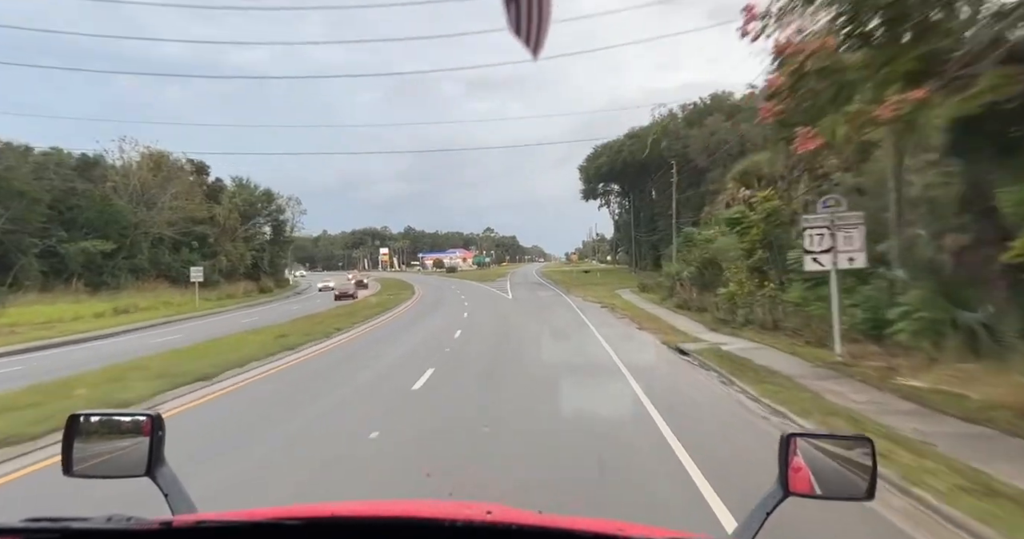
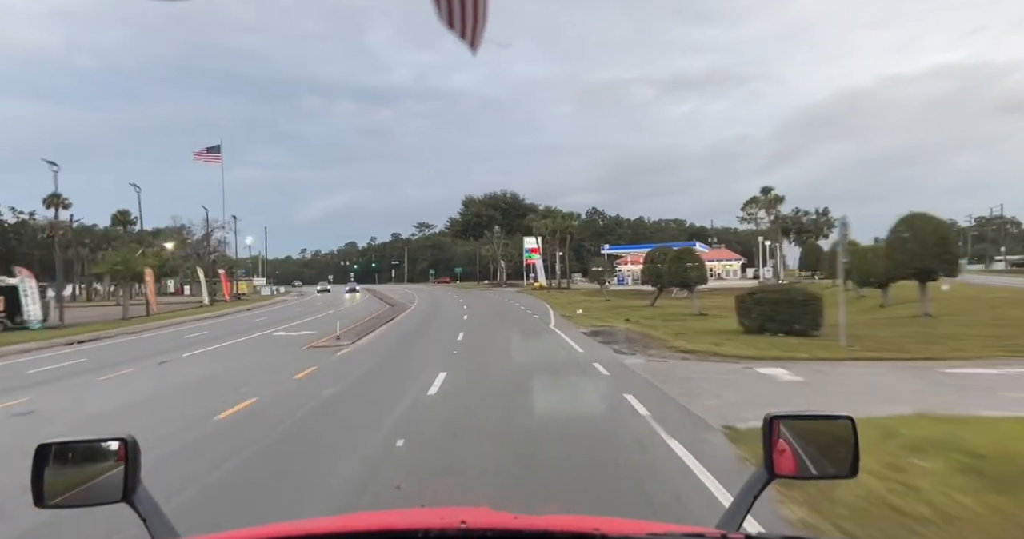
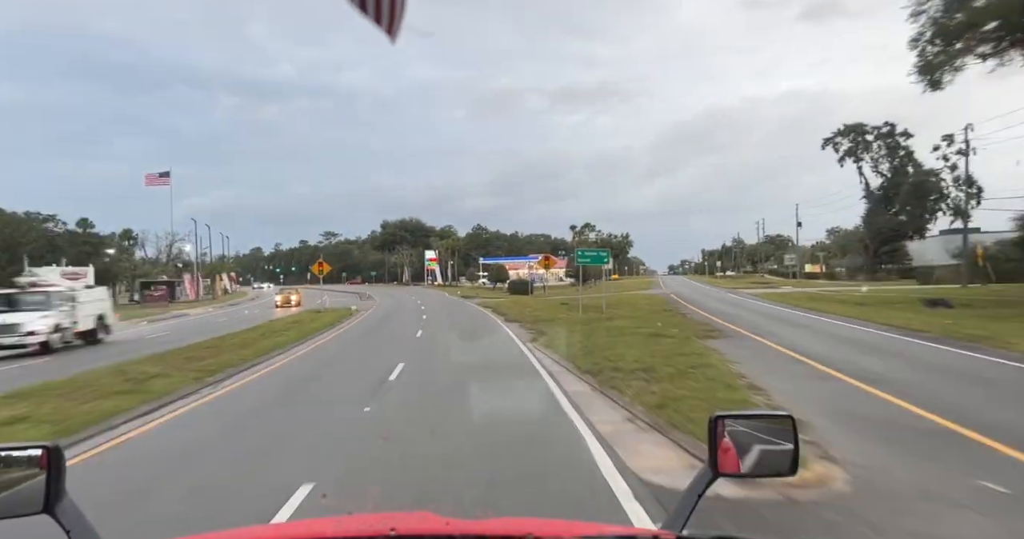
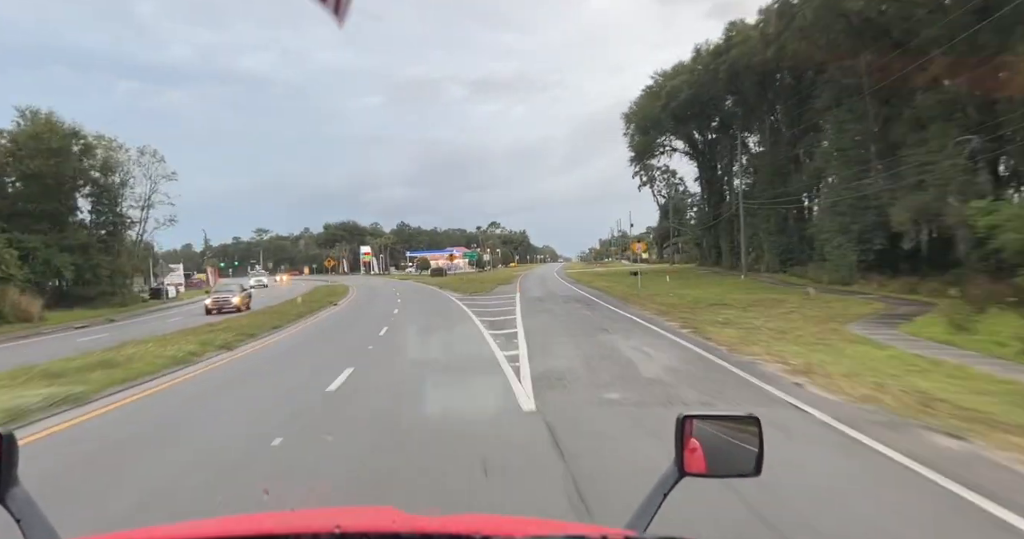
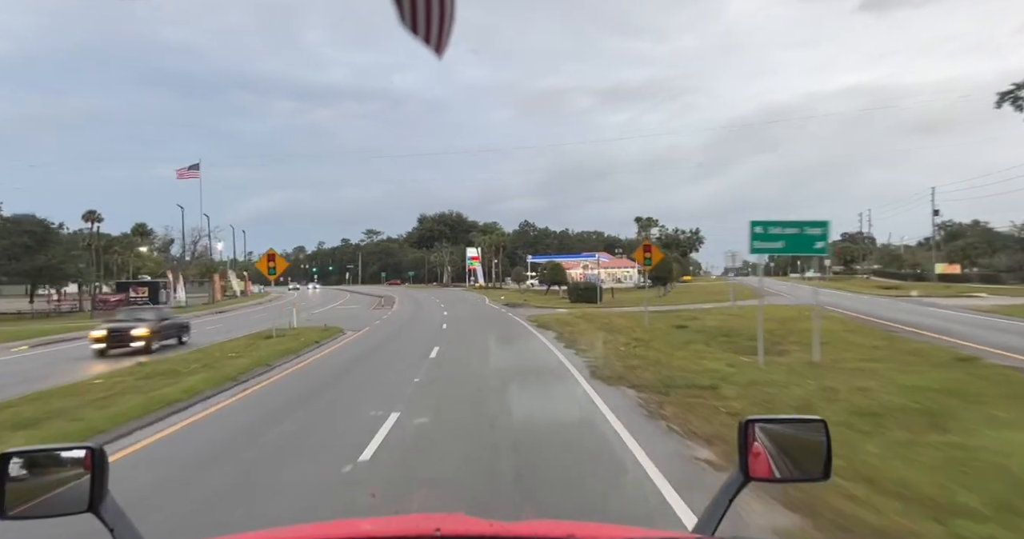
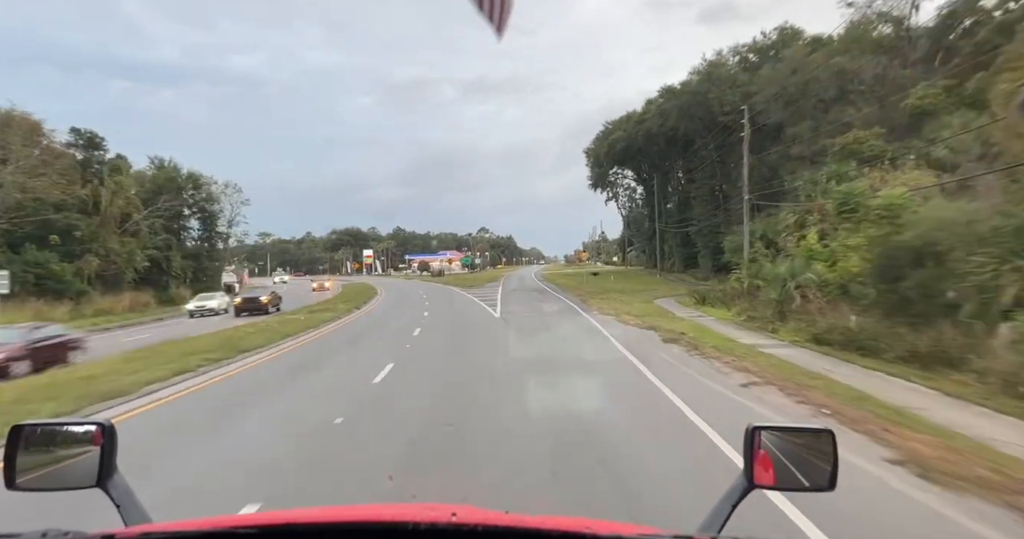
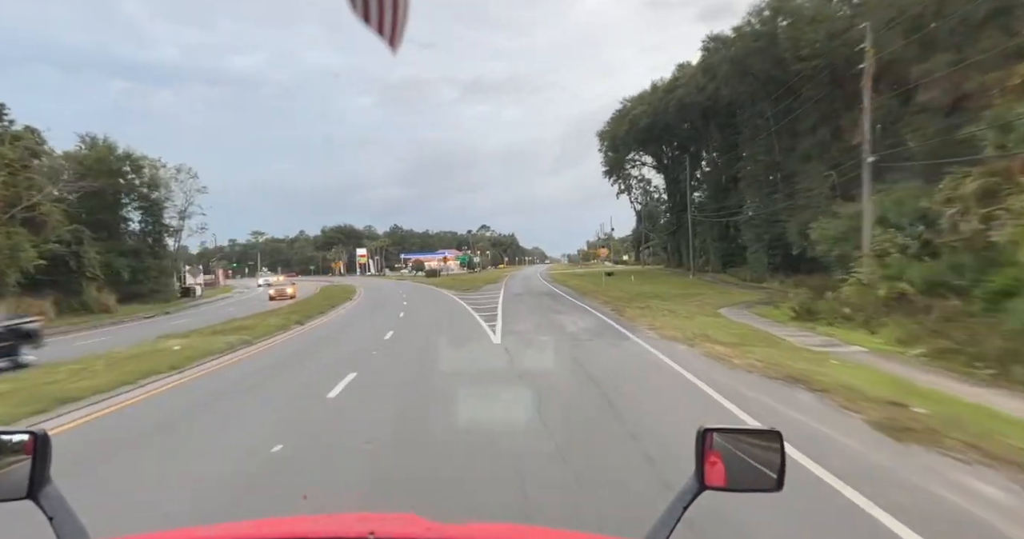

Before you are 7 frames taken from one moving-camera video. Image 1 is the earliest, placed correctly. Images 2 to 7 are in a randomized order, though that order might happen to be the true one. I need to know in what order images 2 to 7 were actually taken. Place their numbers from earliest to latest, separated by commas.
6, 7, 4, 3, 5, 2
